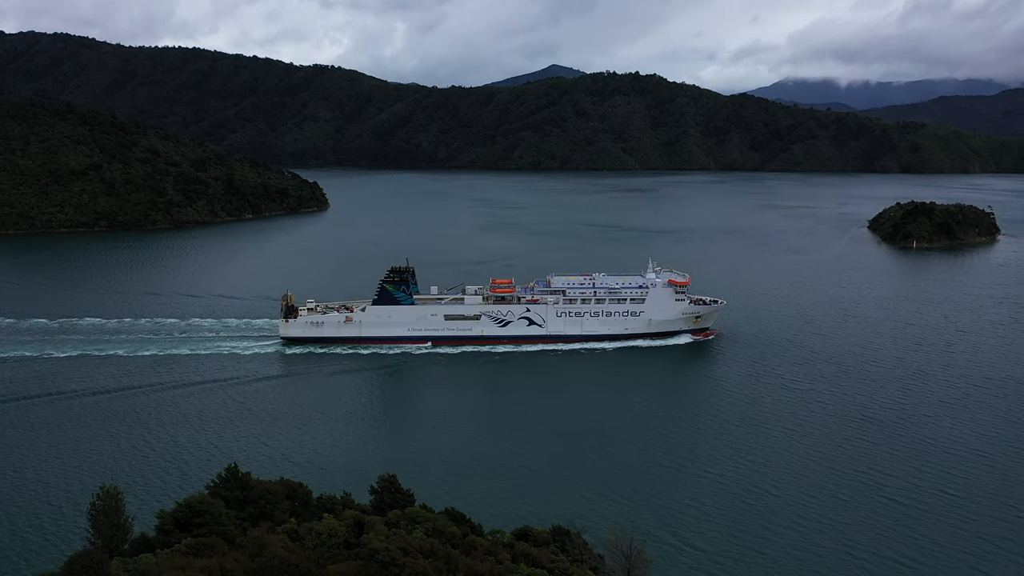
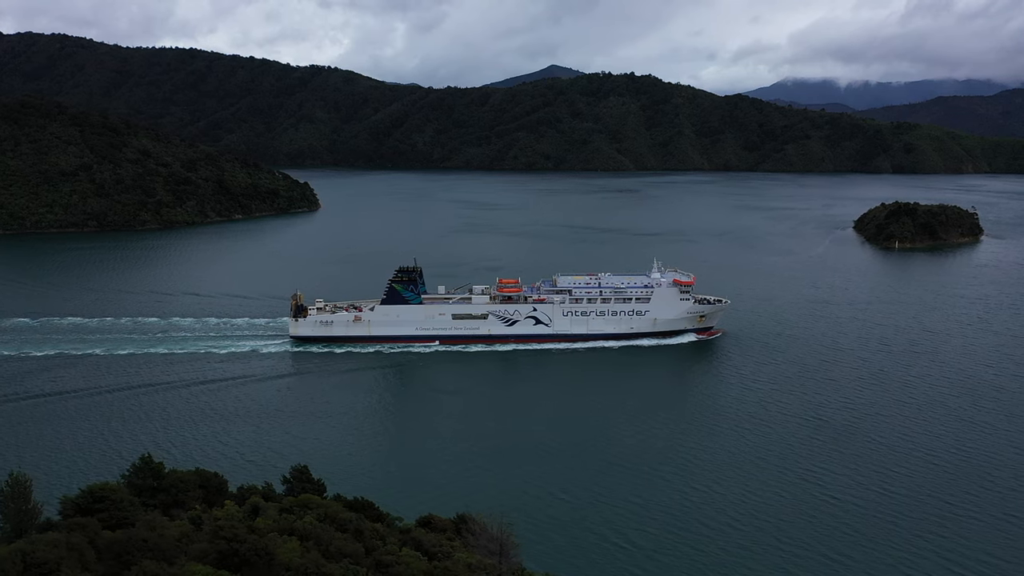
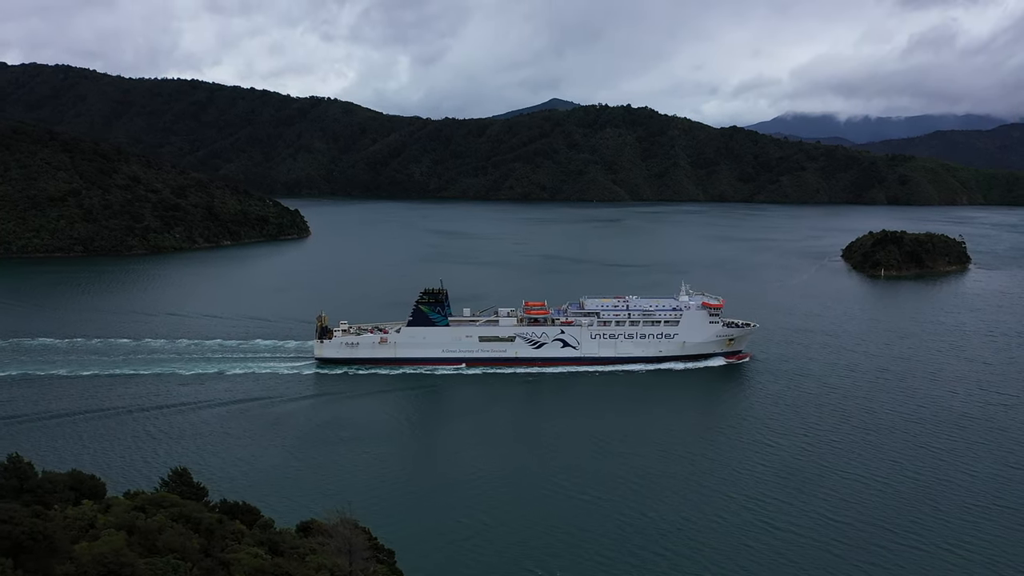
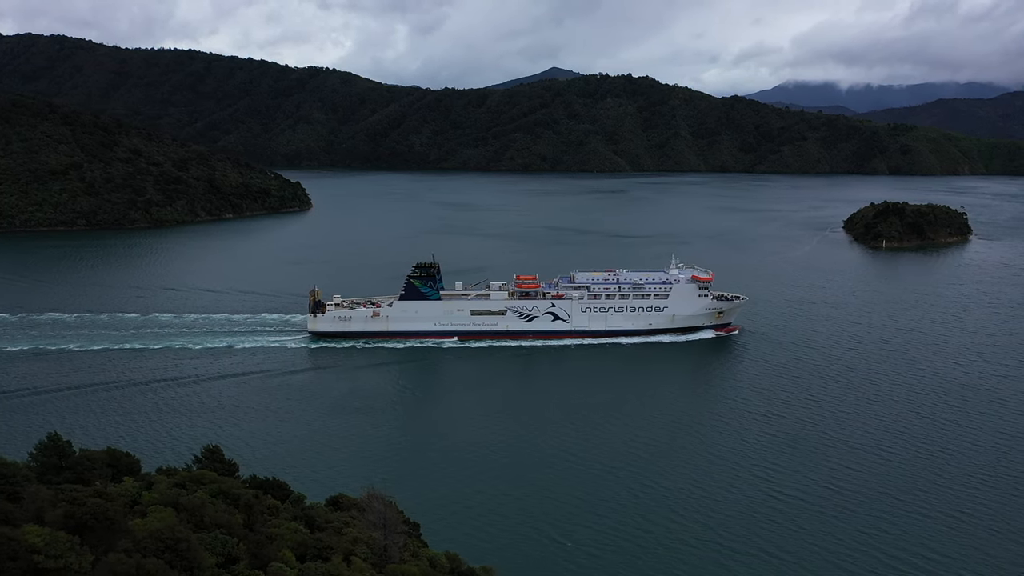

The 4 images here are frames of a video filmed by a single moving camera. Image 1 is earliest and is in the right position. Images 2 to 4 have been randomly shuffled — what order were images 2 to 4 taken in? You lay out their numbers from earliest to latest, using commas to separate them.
2, 4, 3
